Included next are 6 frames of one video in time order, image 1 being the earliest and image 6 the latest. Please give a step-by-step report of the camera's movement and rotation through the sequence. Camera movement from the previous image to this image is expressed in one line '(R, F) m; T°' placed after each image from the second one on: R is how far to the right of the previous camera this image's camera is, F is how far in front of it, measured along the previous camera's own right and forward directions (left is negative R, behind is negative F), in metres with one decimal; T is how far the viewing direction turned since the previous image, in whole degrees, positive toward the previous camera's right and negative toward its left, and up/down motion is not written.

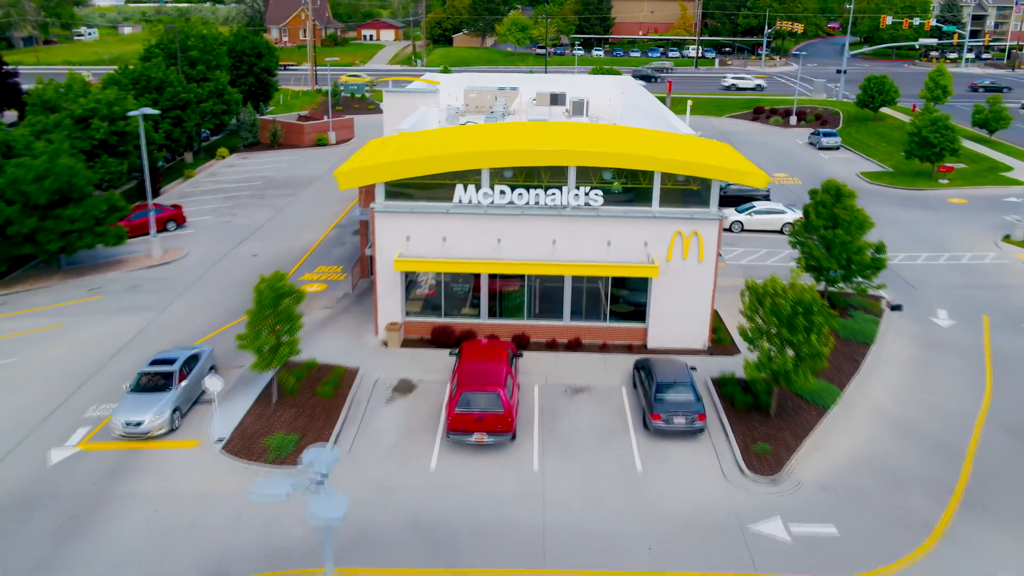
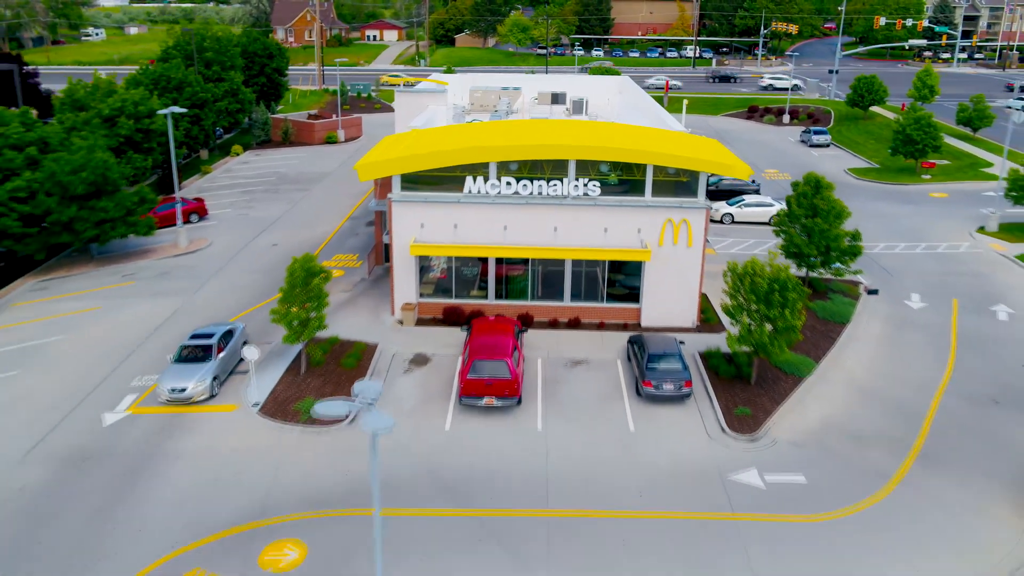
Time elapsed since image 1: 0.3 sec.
(-0.1, -1.7) m; 0°
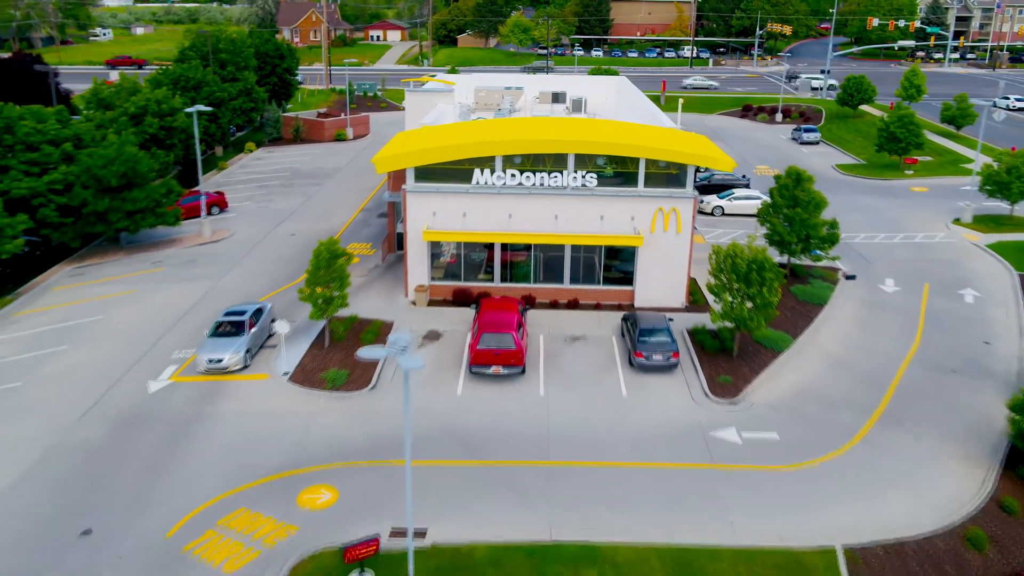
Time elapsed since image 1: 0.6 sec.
(-0.1, -1.8) m; 0°
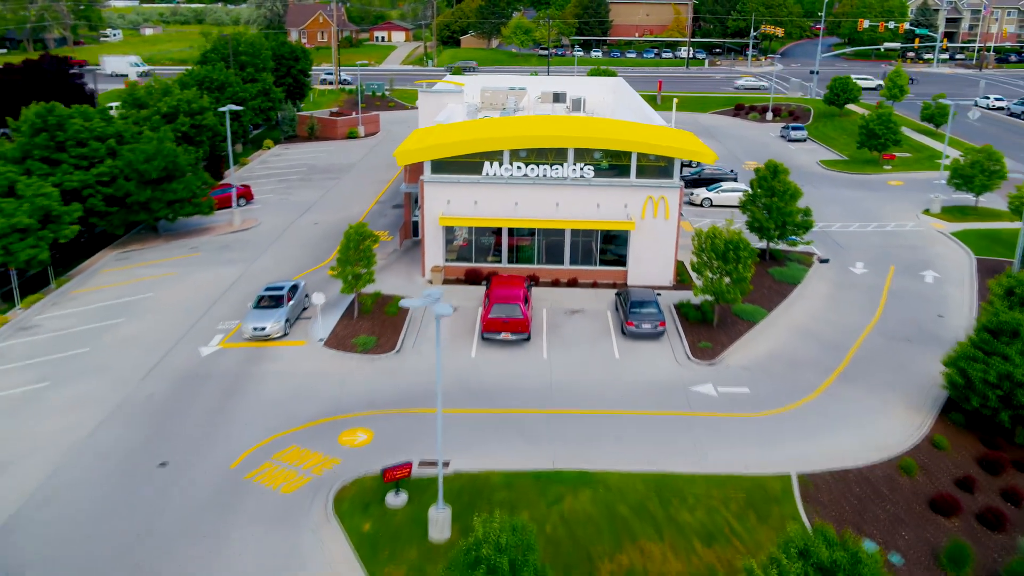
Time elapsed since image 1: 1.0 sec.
(-0.2, -2.5) m; 0°
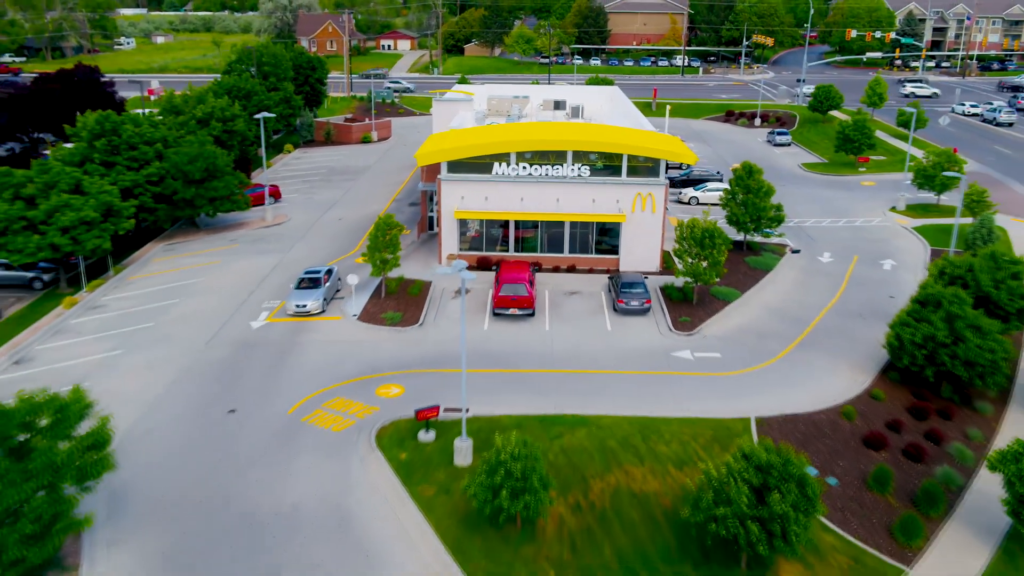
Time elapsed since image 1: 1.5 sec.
(-0.2, -3.3) m; 0°
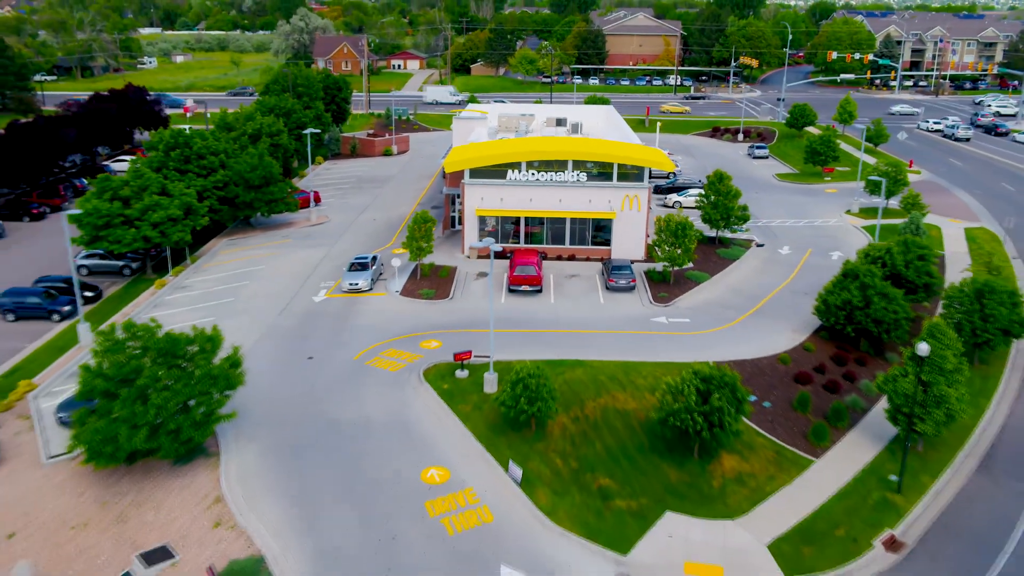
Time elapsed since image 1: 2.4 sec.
(-0.4, -5.7) m; 0°
